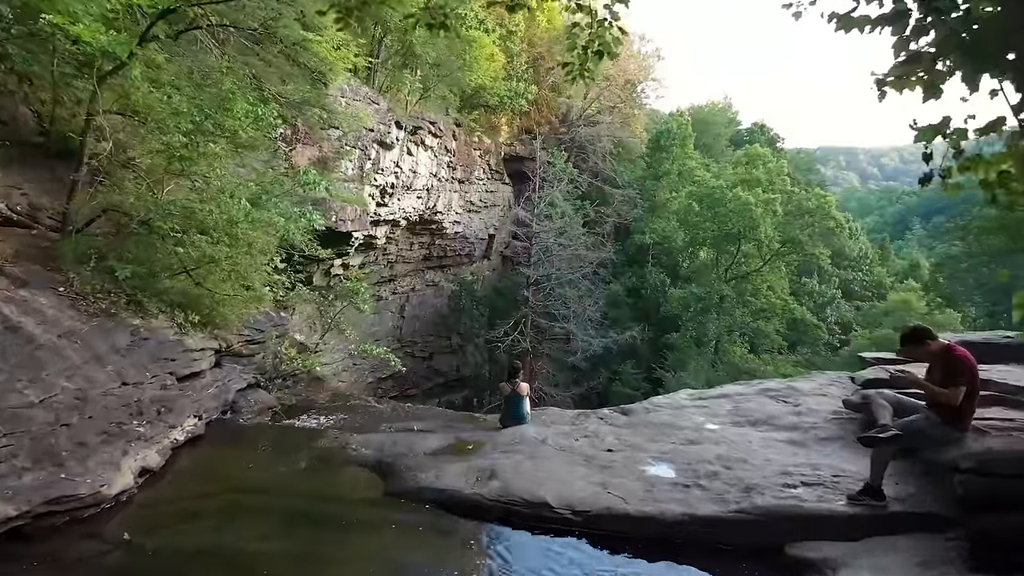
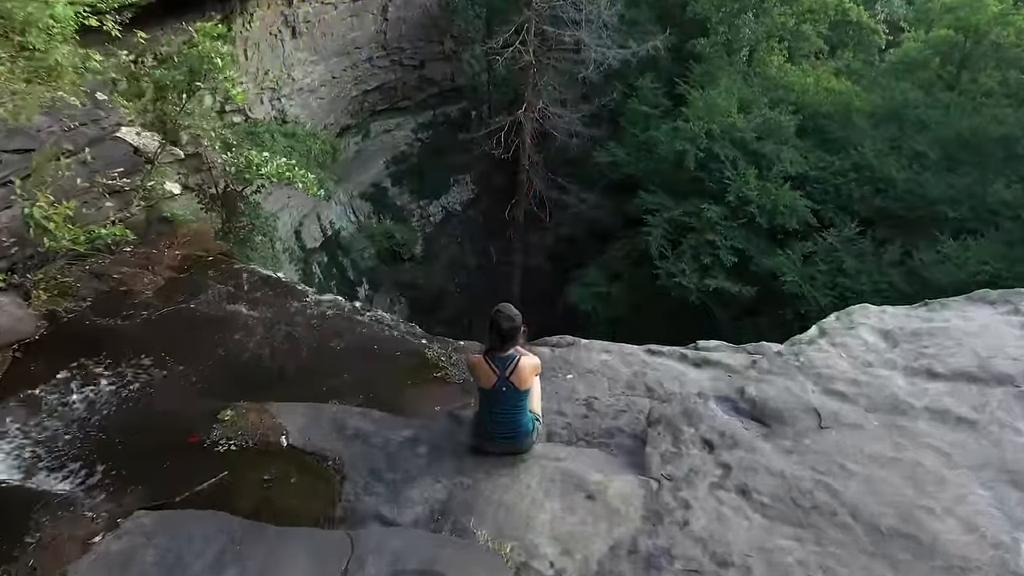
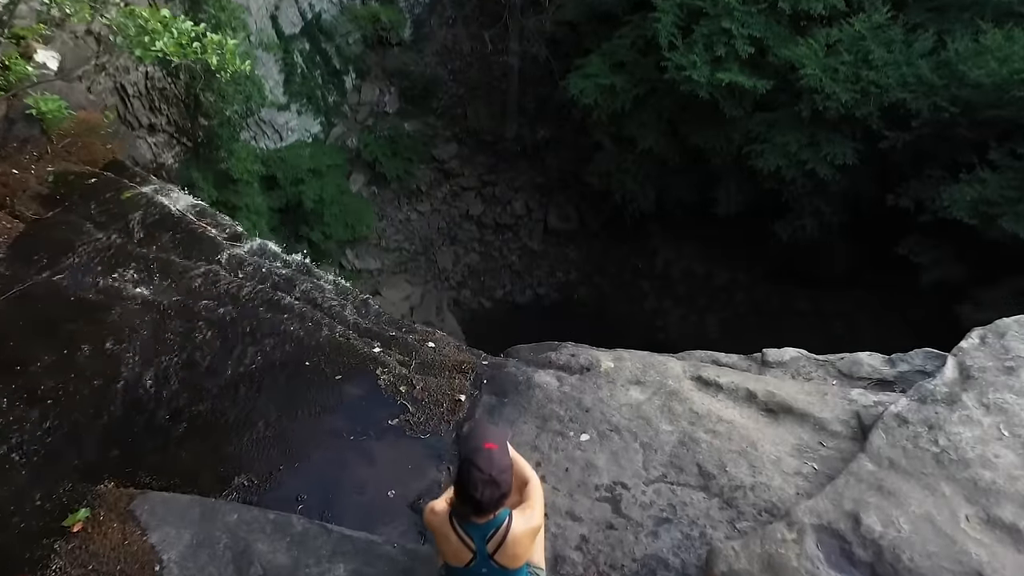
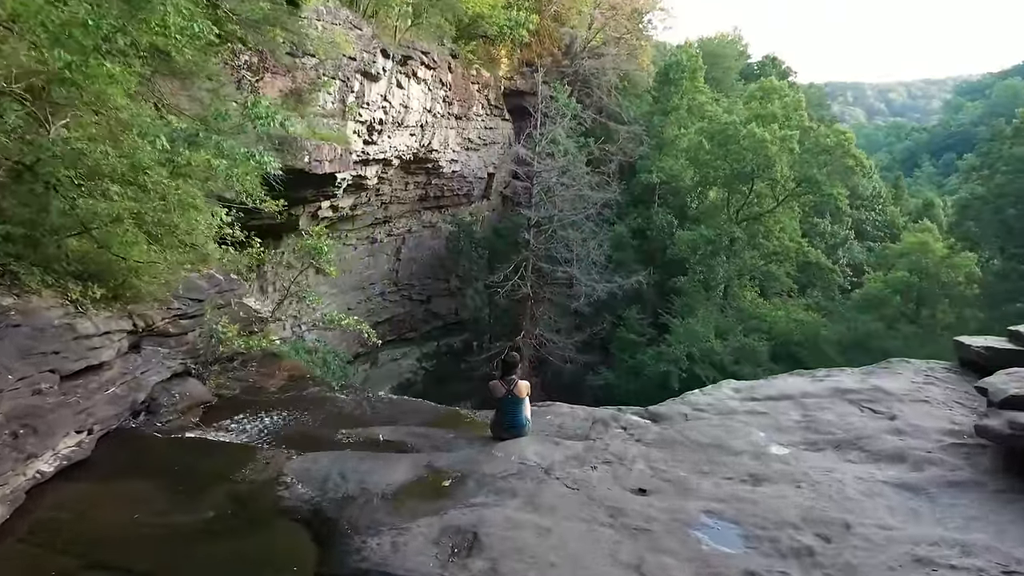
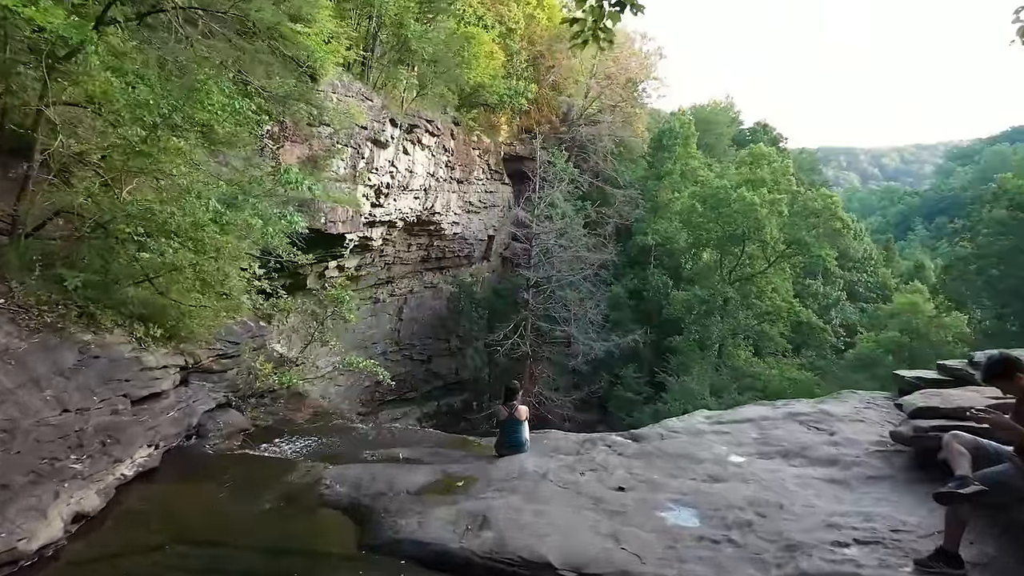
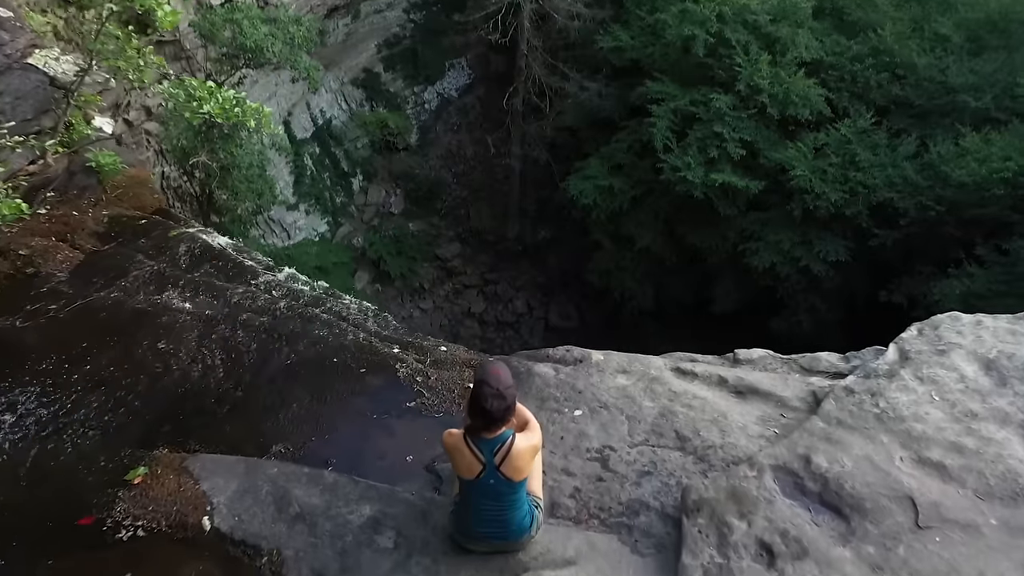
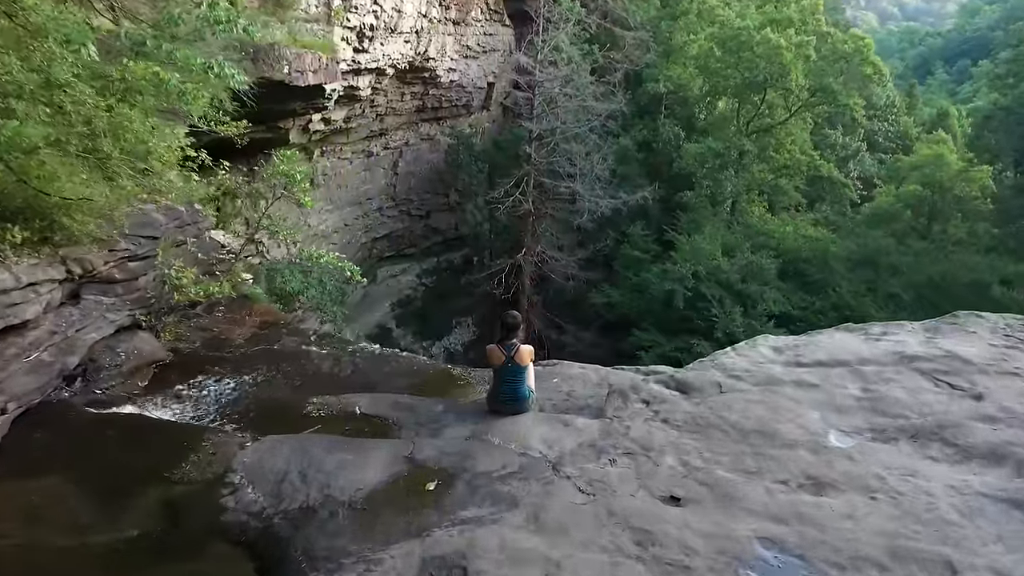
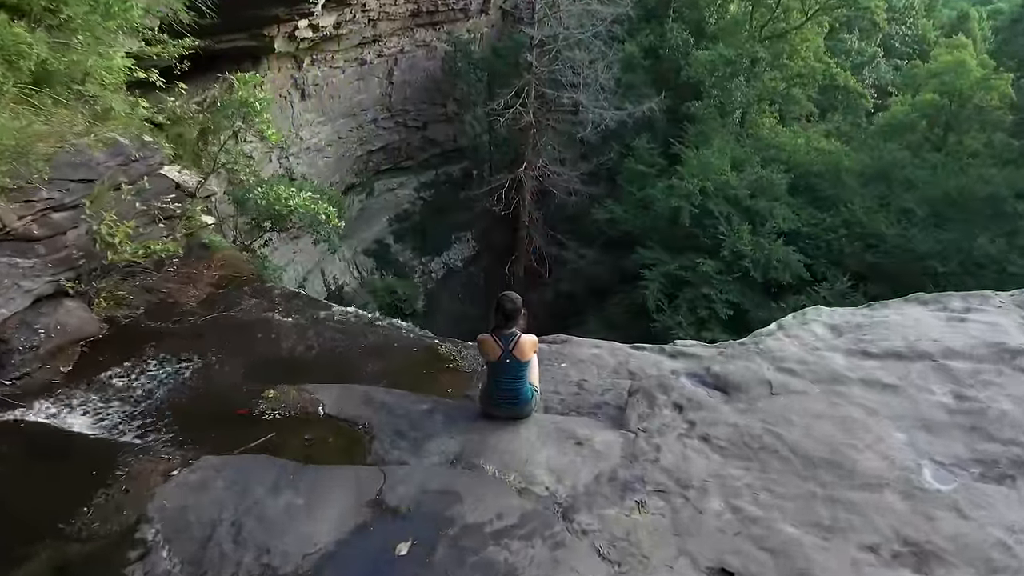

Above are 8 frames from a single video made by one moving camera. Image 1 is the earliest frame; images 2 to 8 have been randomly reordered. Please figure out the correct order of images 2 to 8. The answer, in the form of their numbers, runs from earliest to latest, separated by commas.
5, 4, 7, 8, 2, 6, 3
